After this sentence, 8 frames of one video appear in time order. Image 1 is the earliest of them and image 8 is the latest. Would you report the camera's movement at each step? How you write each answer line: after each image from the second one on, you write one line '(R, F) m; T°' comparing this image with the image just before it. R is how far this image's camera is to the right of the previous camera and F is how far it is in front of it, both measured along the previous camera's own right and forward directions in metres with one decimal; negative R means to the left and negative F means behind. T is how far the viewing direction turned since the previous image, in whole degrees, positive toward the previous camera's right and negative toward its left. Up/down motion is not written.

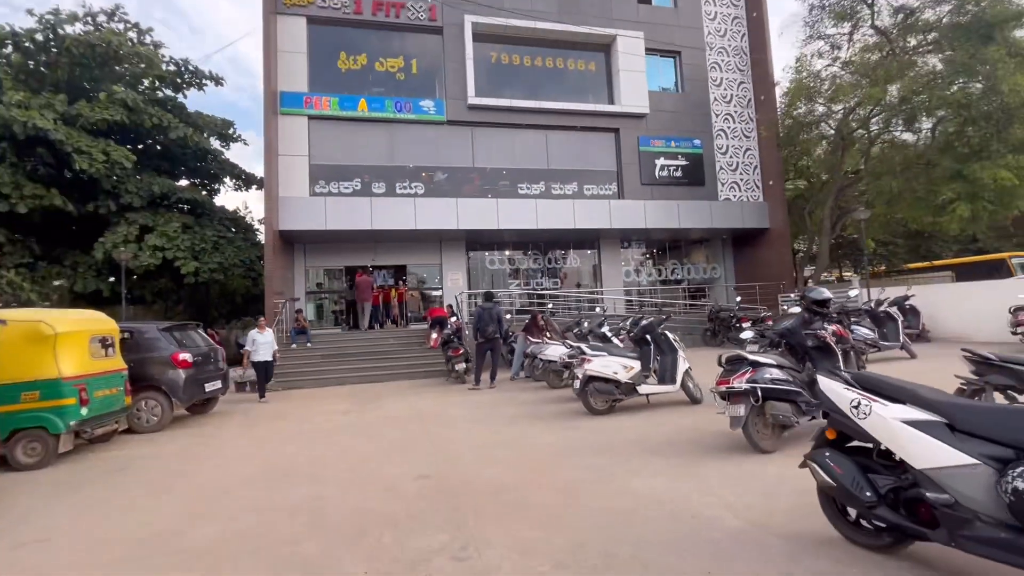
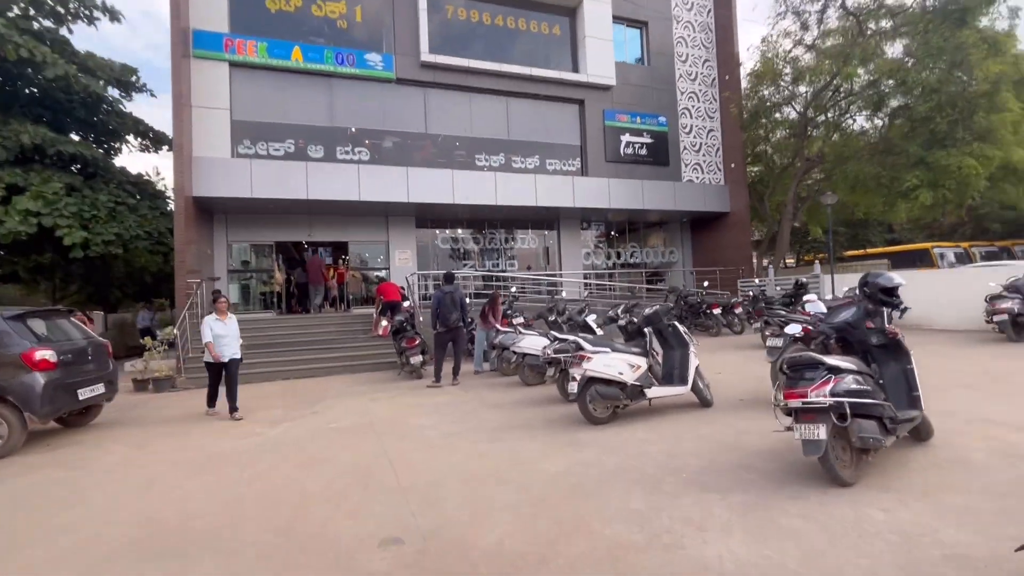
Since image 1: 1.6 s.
(-0.5, +1.4) m; +7°
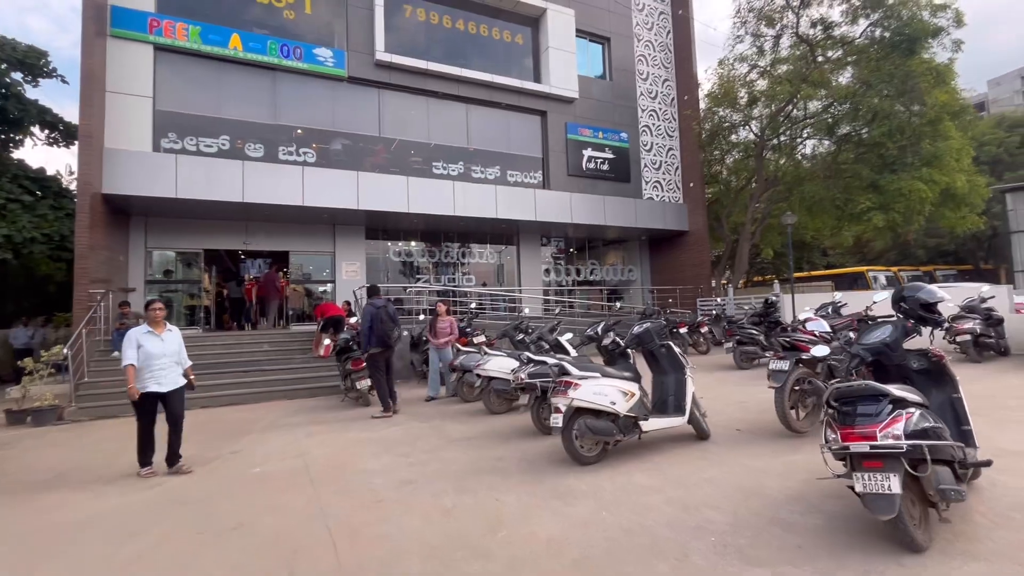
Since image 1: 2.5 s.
(-0.2, +0.9) m; +6°
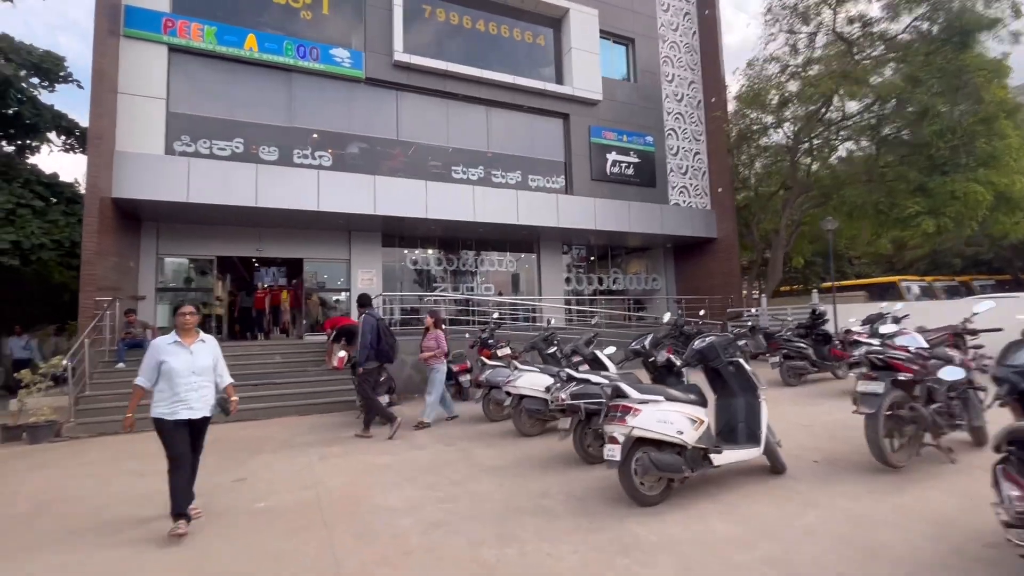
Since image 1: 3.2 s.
(-0.3, +0.7) m; -1°
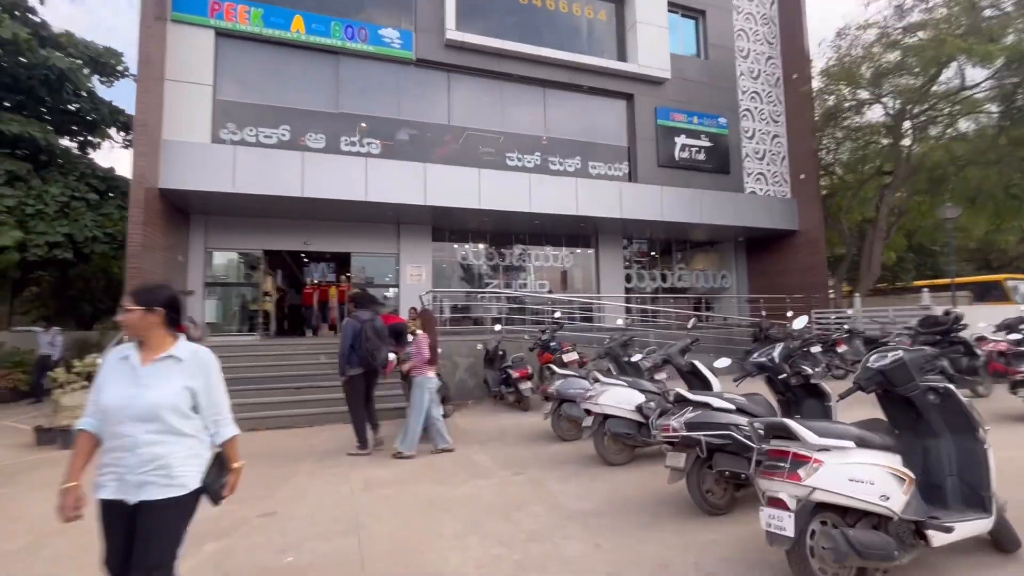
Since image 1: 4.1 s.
(-0.4, +1.1) m; -5°
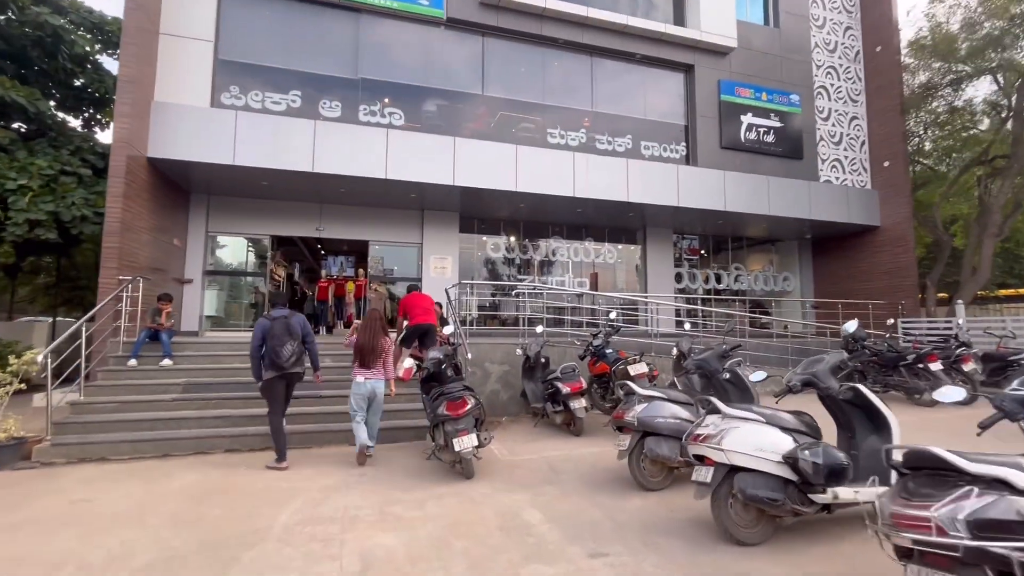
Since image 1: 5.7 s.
(-0.4, +1.7) m; -3°
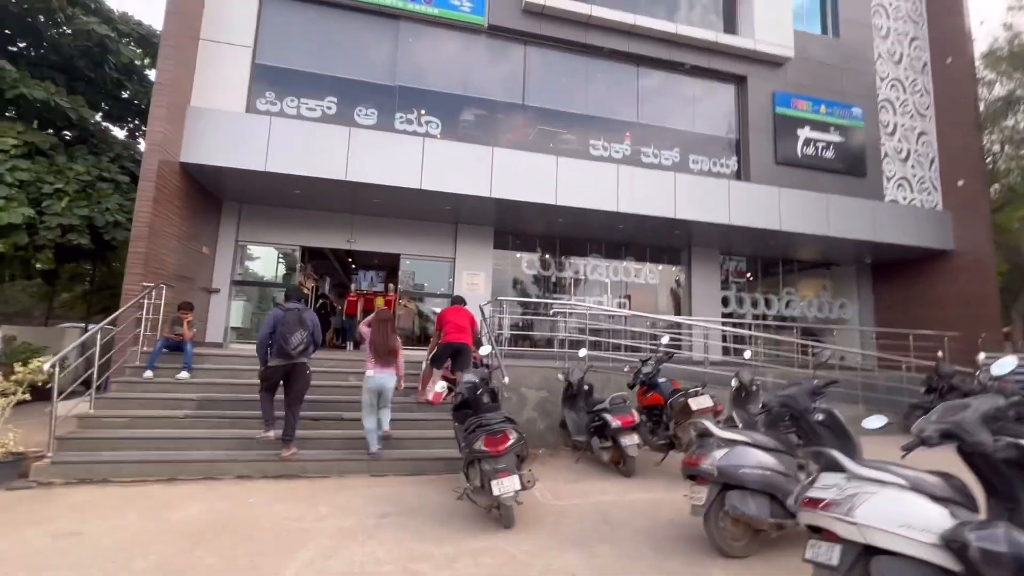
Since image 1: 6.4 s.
(-0.2, +0.7) m; -3°
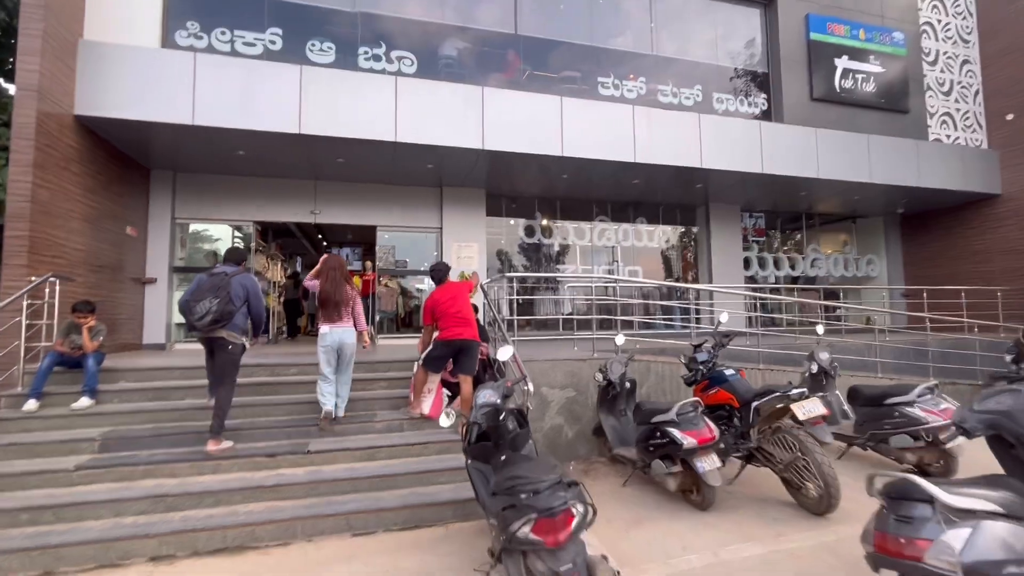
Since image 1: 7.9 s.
(-0.4, +1.7) m; +2°
